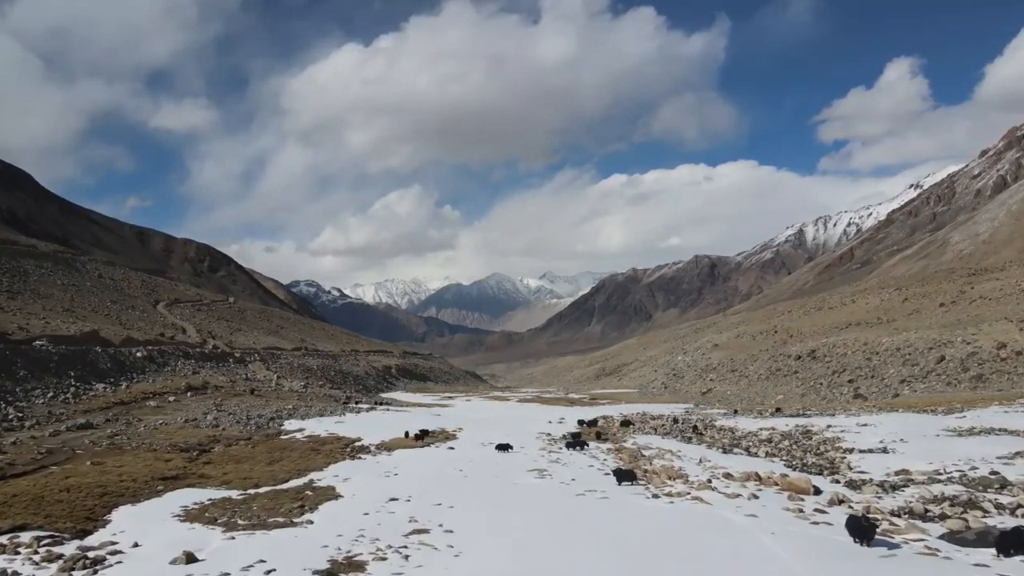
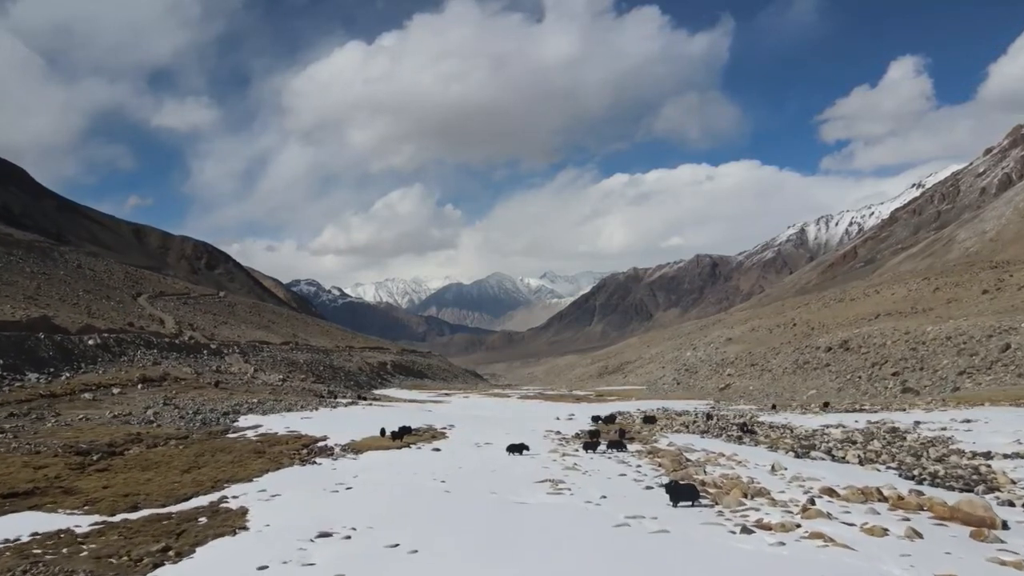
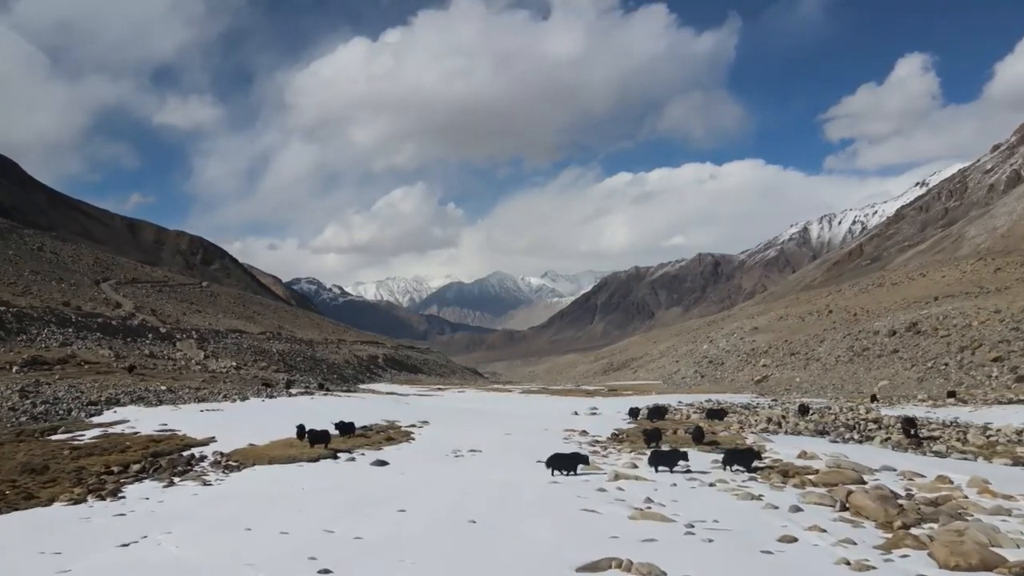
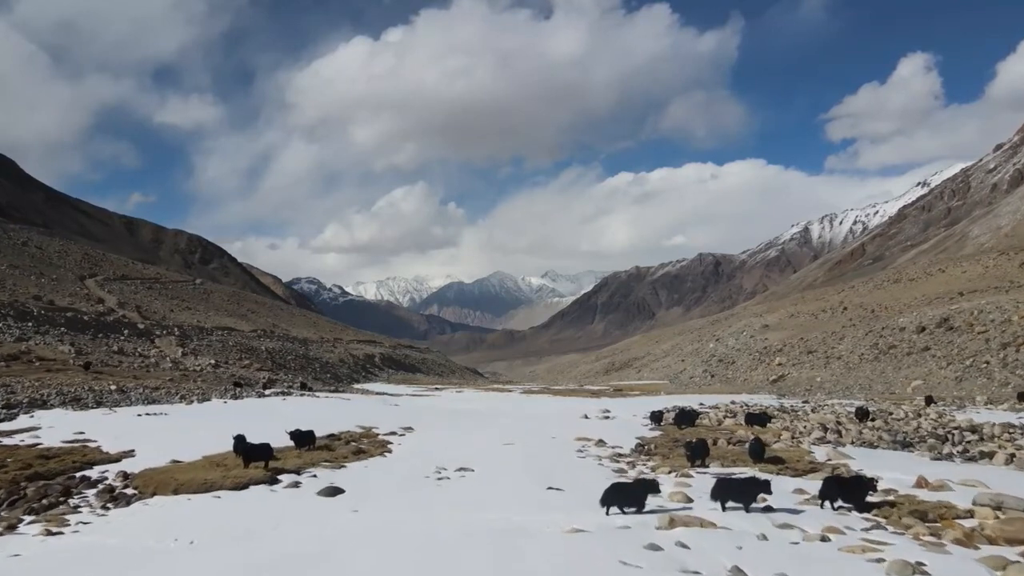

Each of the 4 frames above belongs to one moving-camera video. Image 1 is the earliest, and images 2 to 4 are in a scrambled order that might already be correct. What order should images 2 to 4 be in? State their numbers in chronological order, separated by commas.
2, 3, 4
